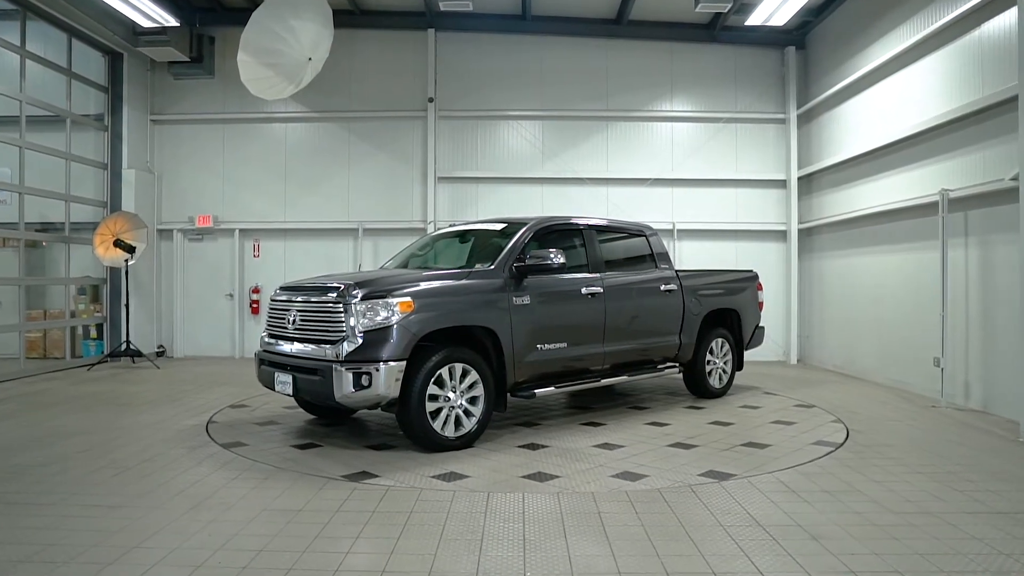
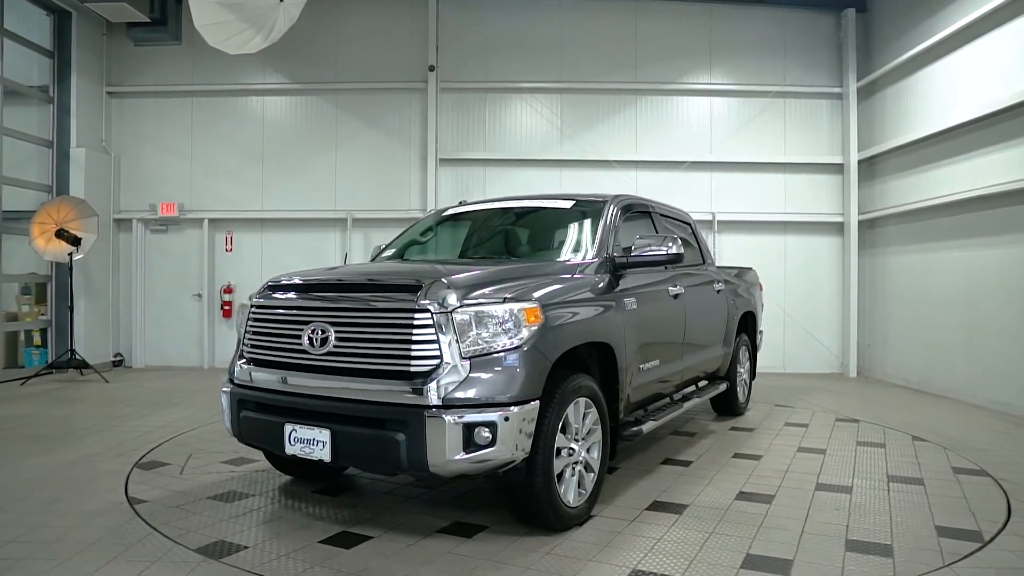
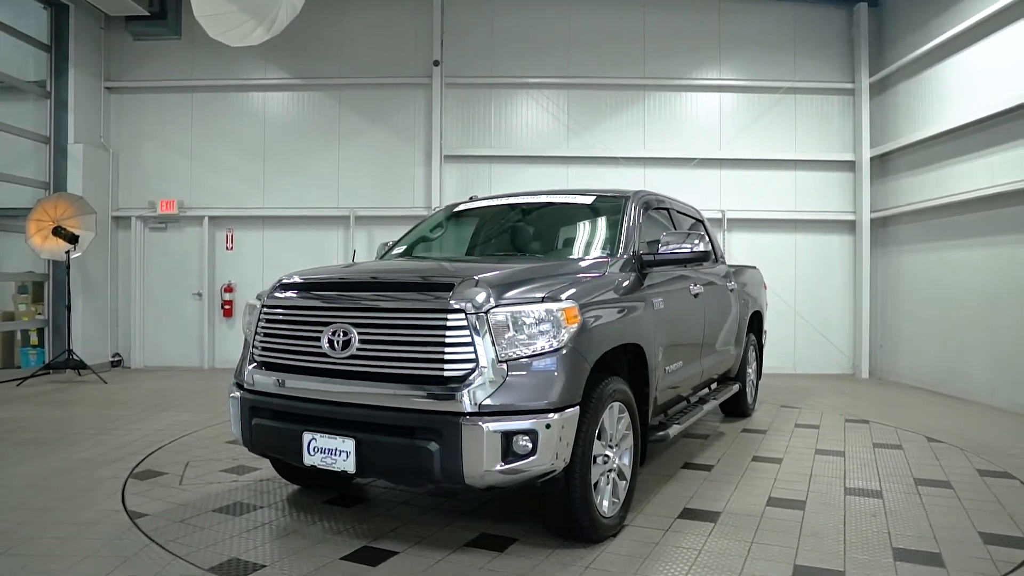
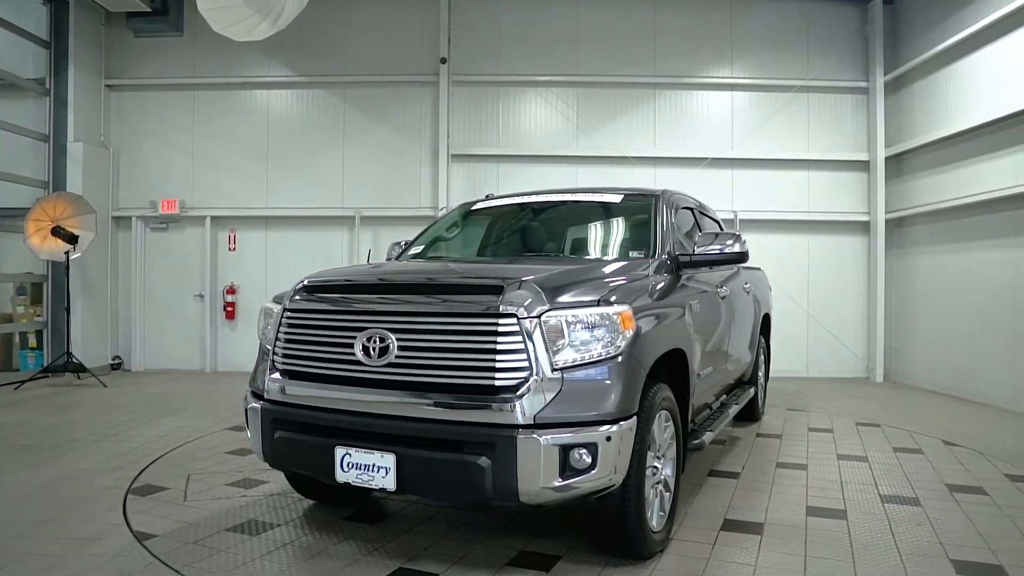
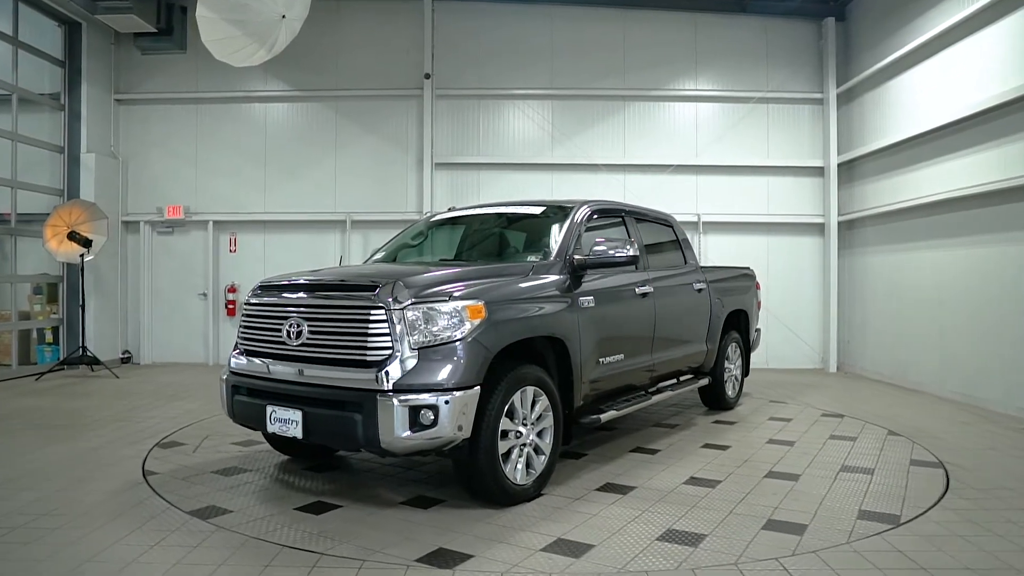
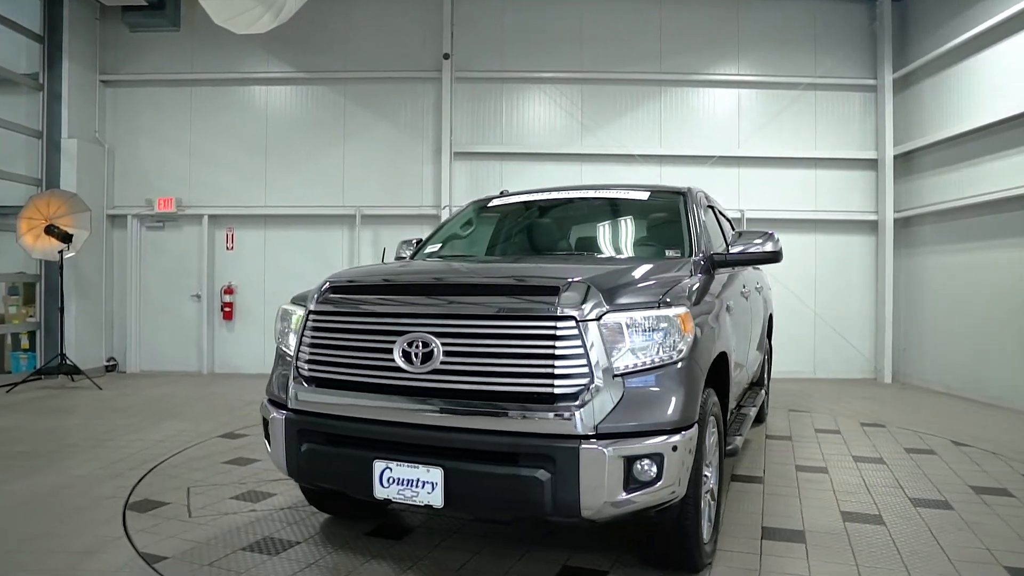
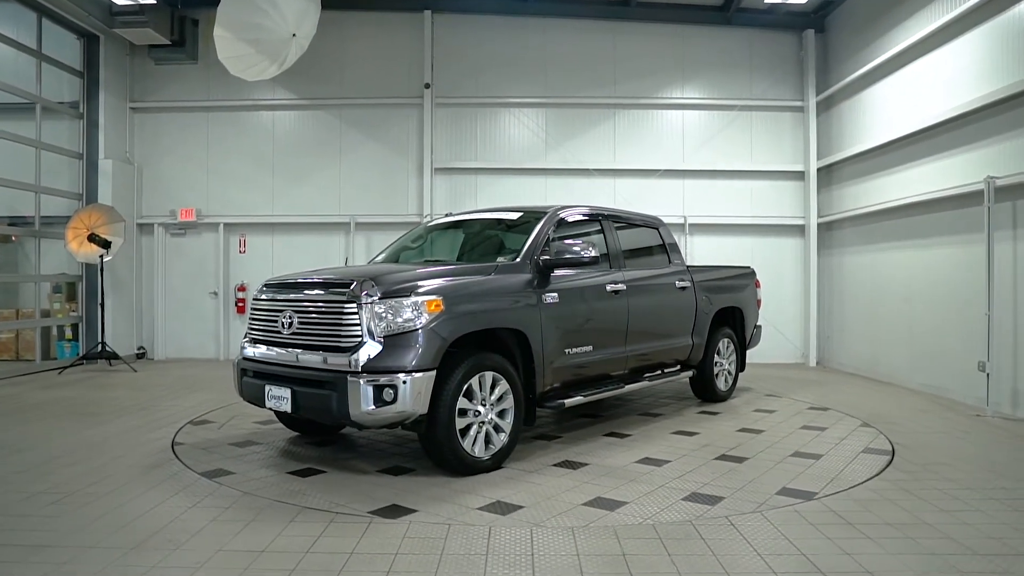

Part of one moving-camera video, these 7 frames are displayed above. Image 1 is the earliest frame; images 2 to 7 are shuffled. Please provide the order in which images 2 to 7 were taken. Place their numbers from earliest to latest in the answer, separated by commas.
7, 5, 2, 3, 4, 6
